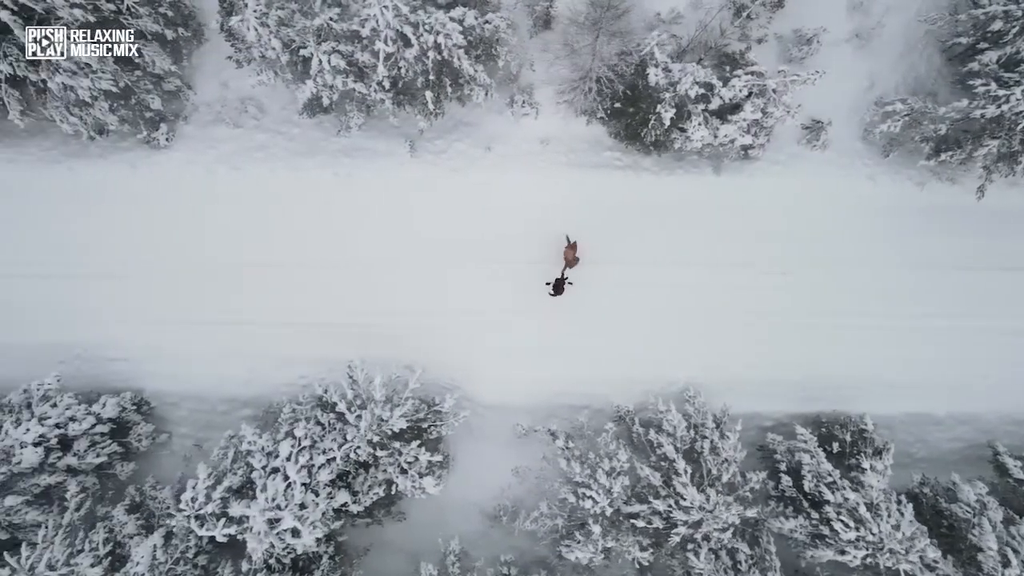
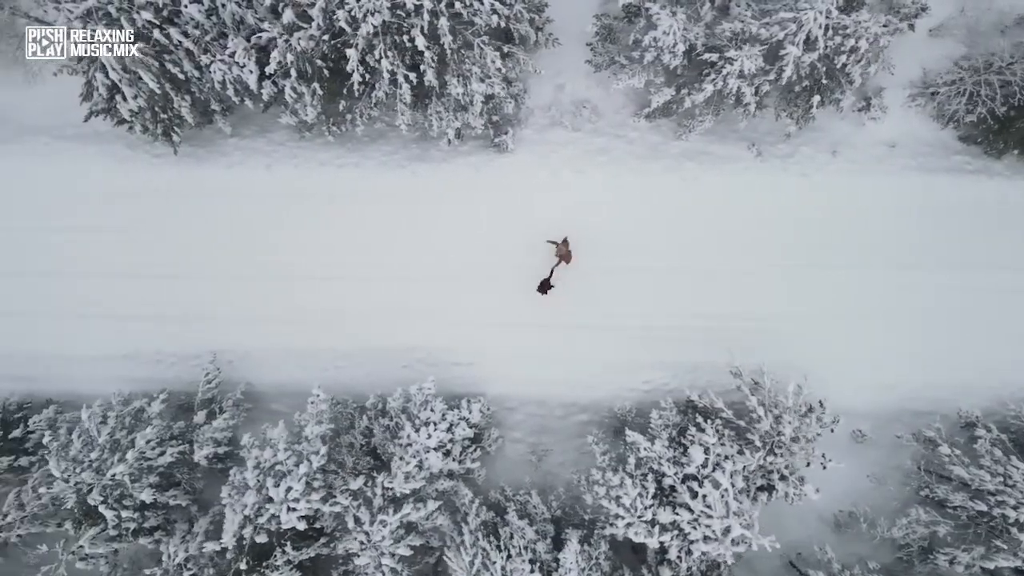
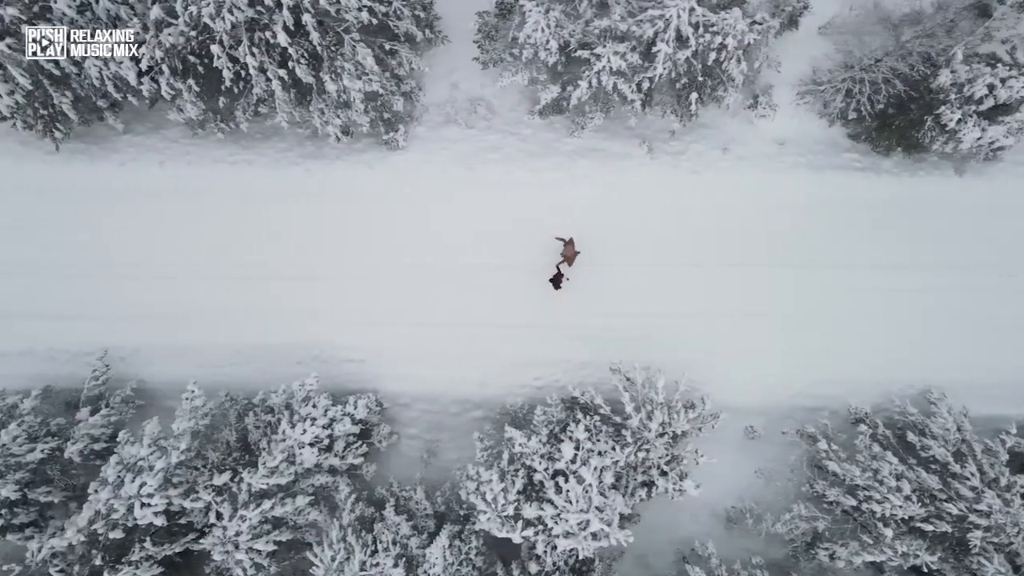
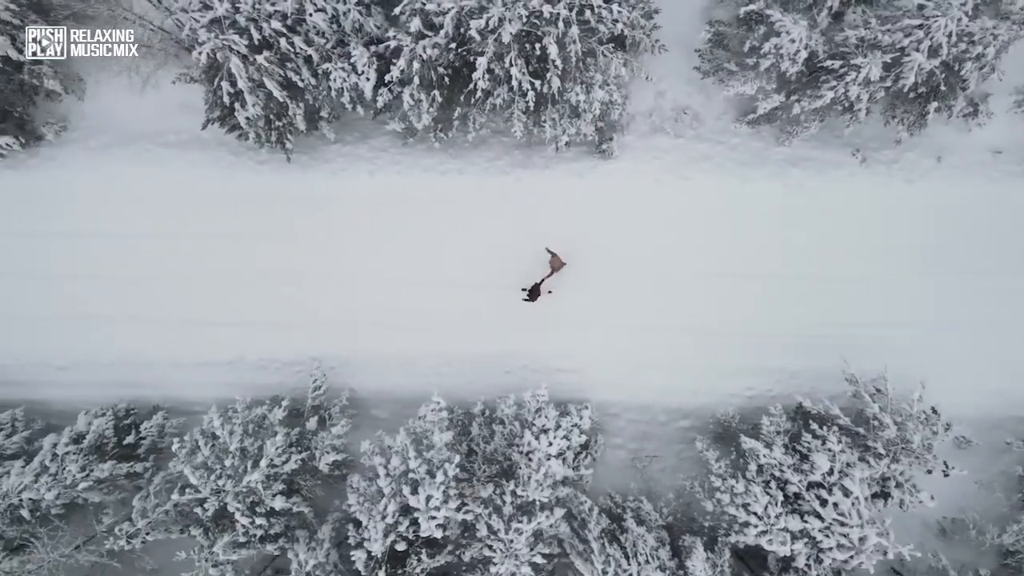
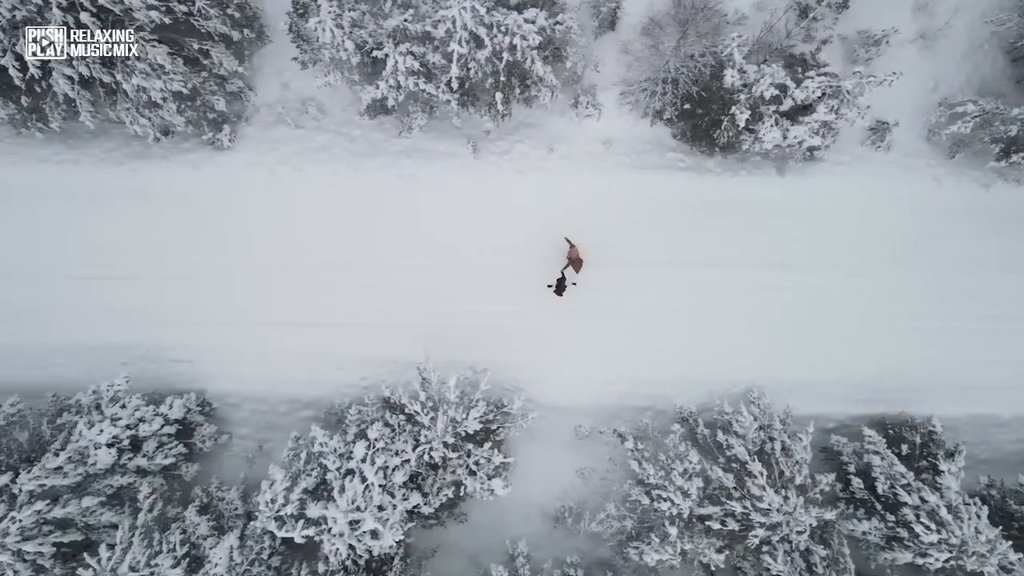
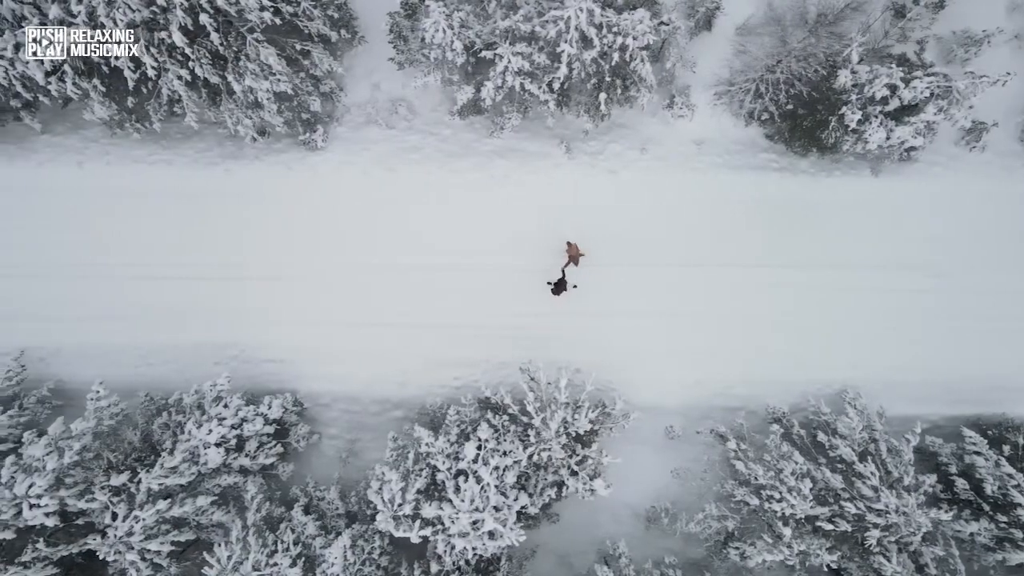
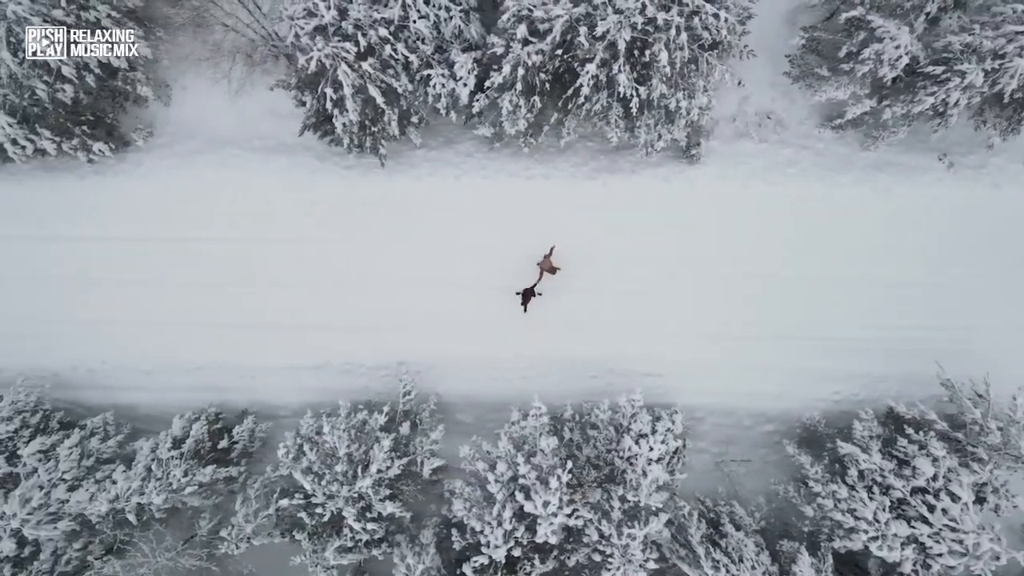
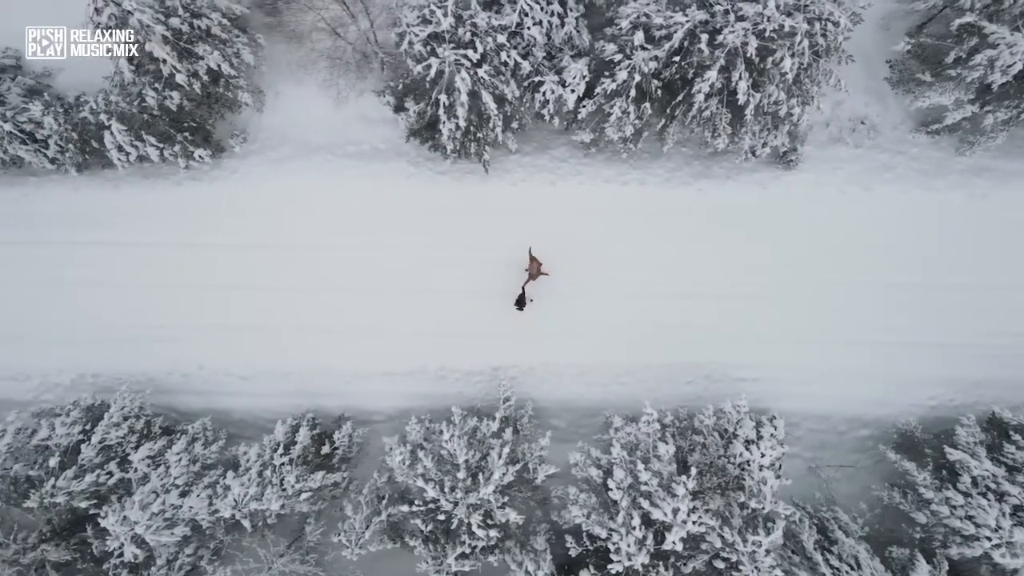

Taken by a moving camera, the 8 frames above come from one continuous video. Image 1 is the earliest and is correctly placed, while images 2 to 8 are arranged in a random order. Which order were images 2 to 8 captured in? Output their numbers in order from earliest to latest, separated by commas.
5, 6, 3, 2, 4, 7, 8
